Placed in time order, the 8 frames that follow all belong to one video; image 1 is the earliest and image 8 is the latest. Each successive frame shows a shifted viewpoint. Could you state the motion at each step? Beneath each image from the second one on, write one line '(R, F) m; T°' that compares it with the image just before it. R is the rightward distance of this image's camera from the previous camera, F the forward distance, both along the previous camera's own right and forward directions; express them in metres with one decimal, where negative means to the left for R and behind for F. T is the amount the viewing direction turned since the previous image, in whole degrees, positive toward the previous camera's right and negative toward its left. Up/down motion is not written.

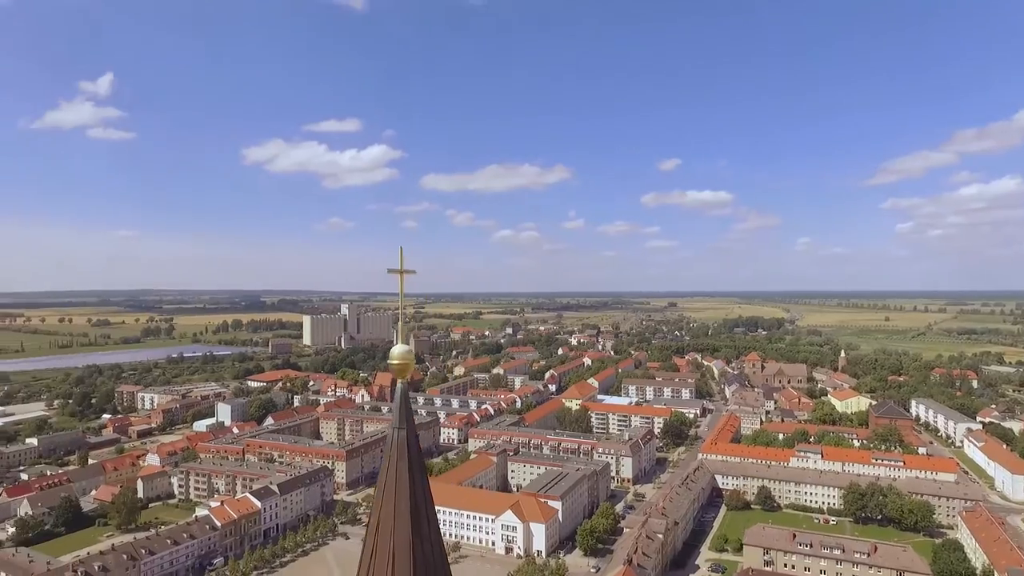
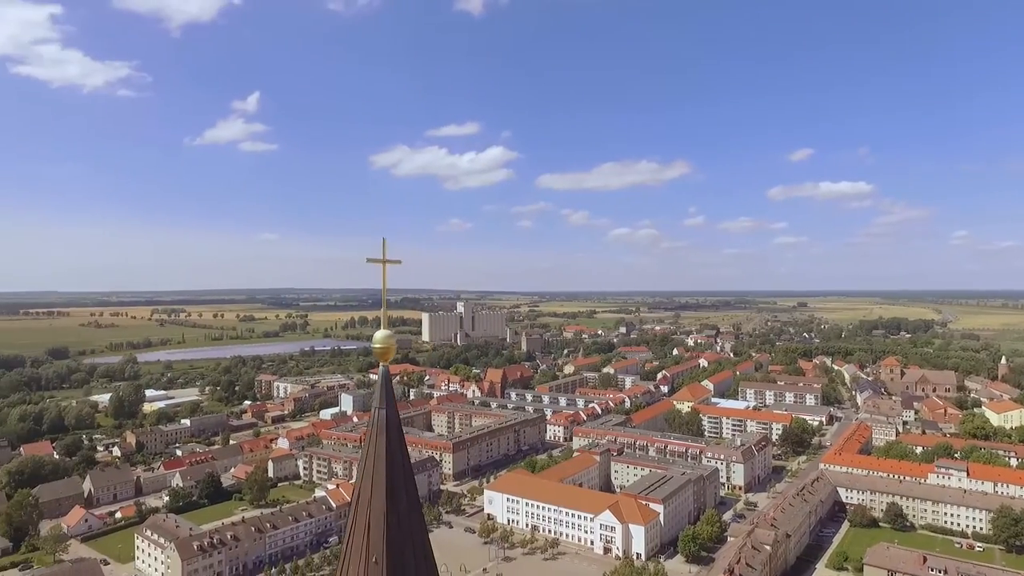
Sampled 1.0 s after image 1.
(+0.5, 0.0) m; -10°
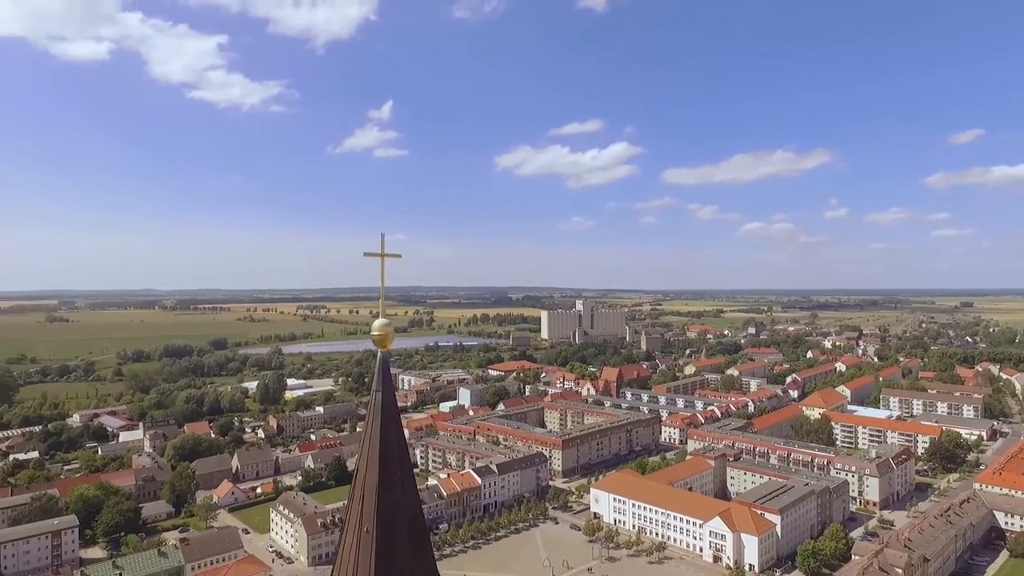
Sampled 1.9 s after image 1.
(+0.5, 0.0) m; -11°
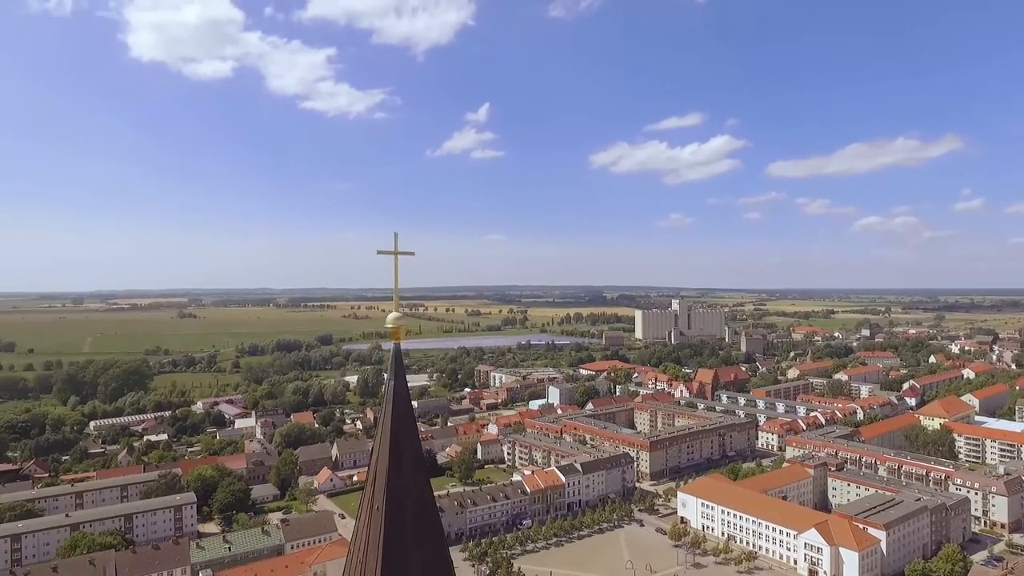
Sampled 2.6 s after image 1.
(+0.4, -0.1) m; -9°
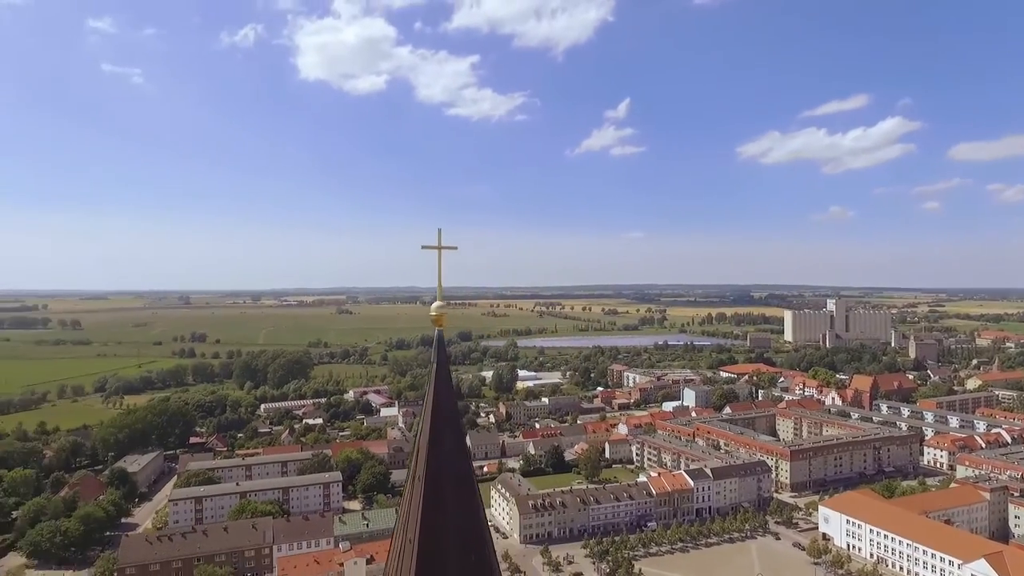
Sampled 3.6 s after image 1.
(+0.5, -0.1) m; -13°
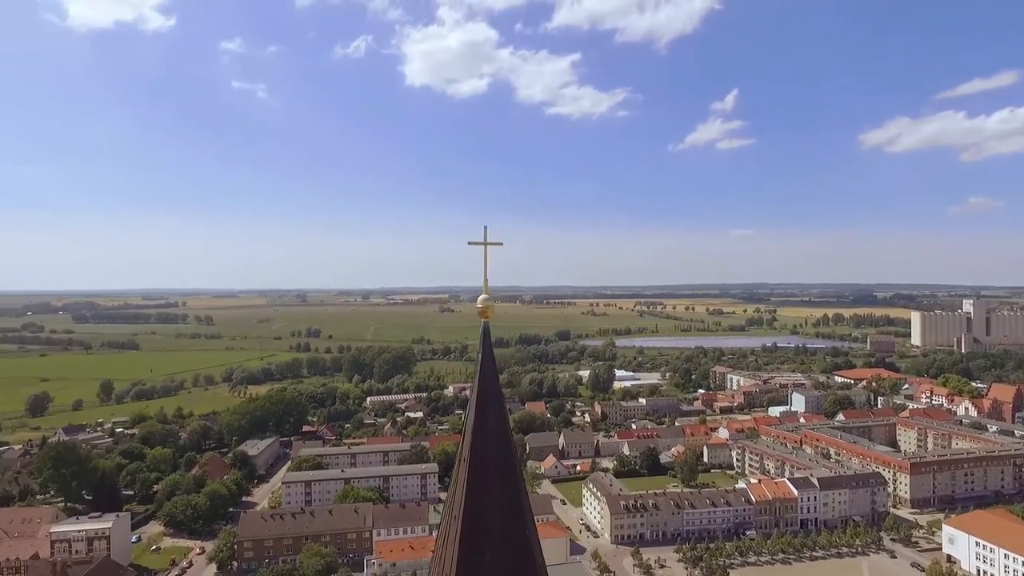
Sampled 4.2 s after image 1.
(+0.3, -0.1) m; -9°
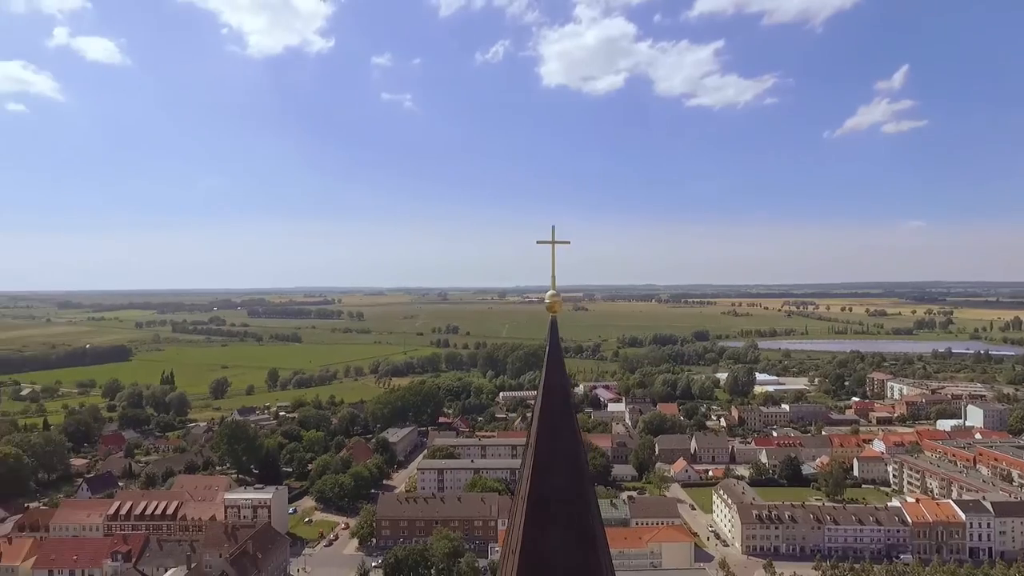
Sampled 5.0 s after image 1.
(+0.3, -0.1) m; -12°
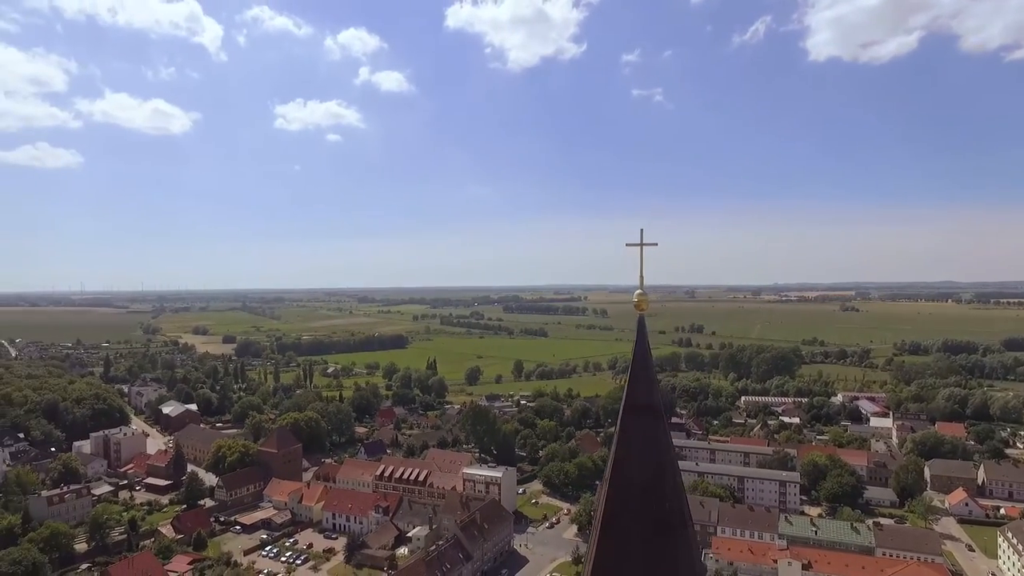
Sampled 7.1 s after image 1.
(+0.8, -0.1) m; -22°
